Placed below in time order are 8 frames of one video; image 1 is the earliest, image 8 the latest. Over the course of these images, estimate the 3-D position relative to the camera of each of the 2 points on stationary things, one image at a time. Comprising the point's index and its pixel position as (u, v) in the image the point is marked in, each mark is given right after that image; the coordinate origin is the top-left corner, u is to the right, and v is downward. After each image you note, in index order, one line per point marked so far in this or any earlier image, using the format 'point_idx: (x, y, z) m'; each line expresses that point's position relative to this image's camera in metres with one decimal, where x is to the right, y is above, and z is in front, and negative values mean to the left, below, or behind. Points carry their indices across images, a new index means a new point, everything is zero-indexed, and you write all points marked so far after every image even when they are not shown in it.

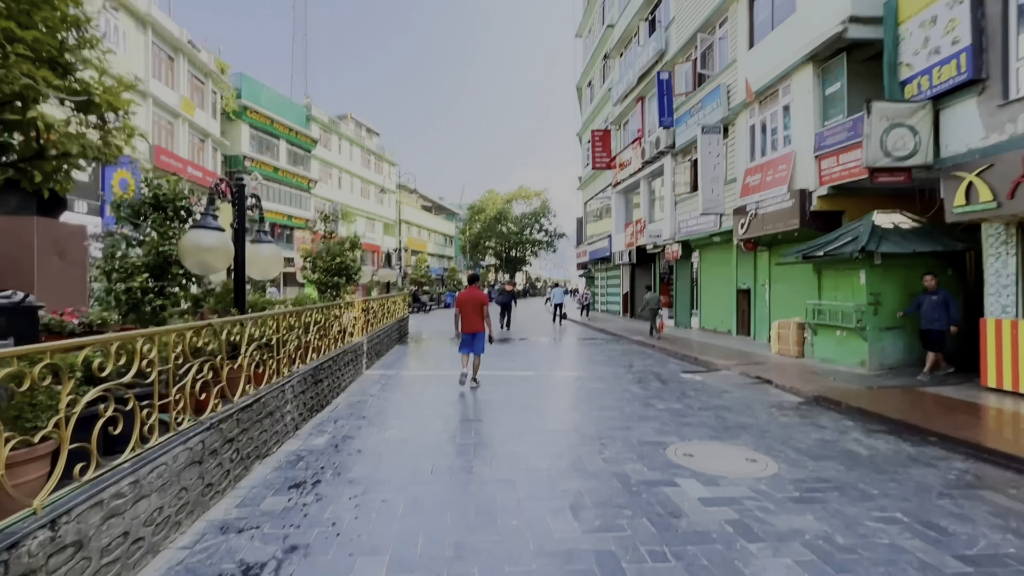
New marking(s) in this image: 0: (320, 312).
0: (-2.4, -0.3, +5.9) m
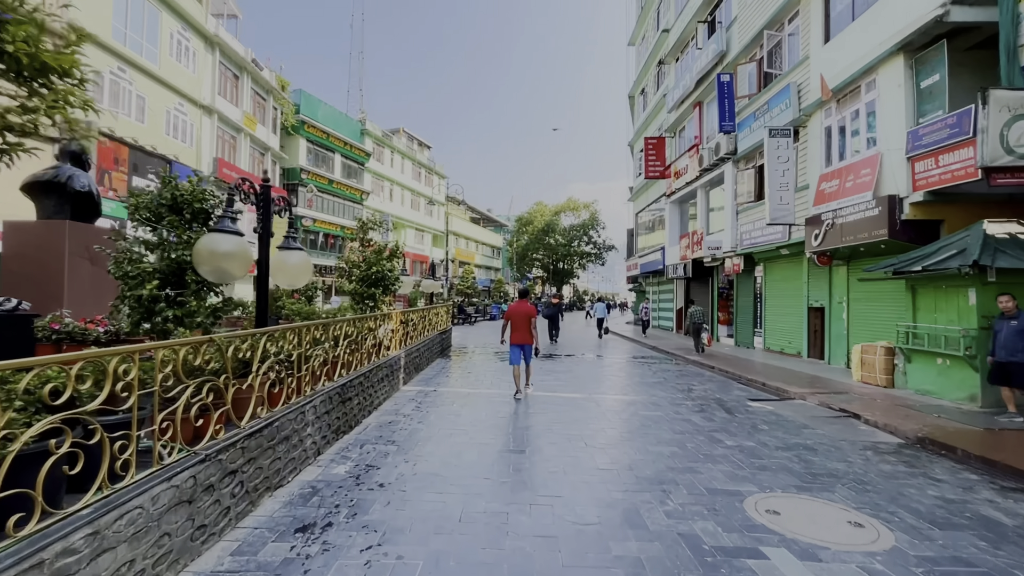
0: (-1.9, -0.4, +5.5) m
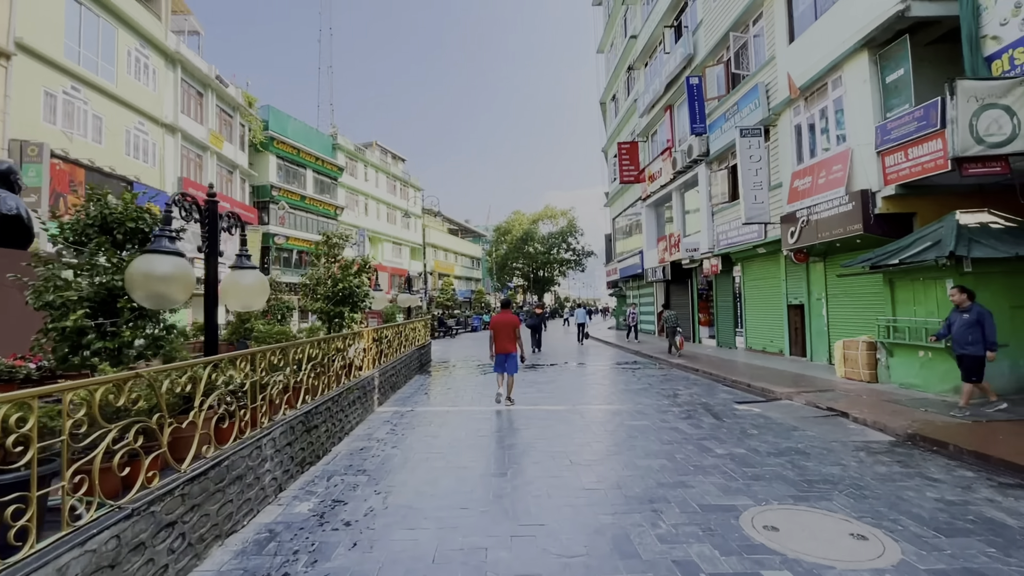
0: (-2.1, -0.6, +5.2) m
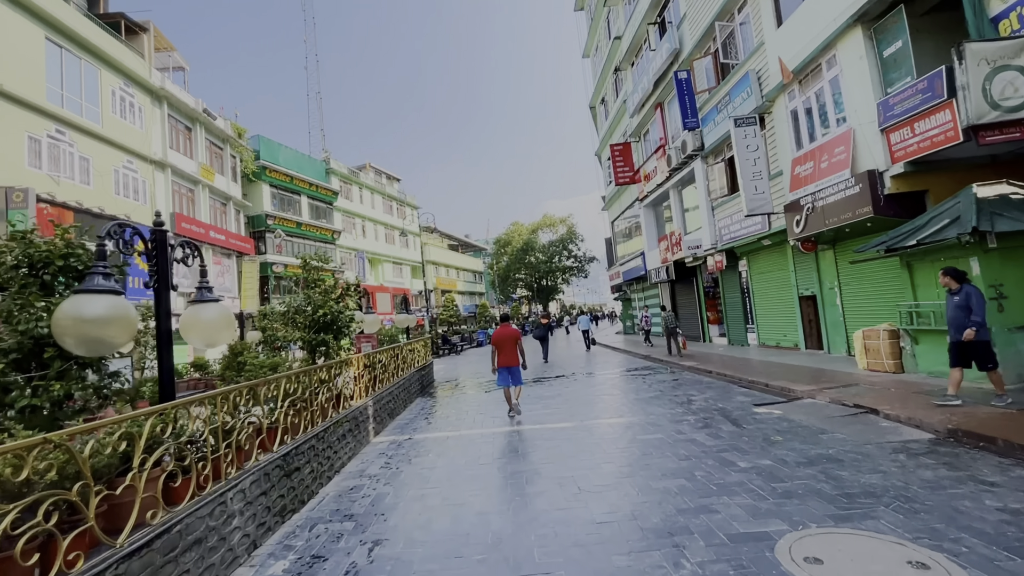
0: (-2.2, -0.9, +4.8) m
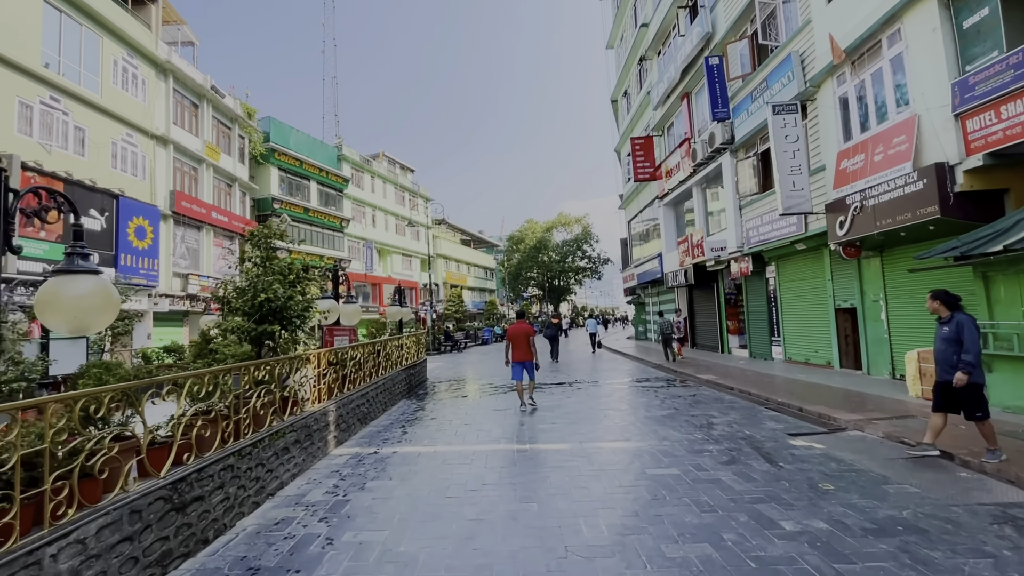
0: (-2.3, -0.7, +3.8) m
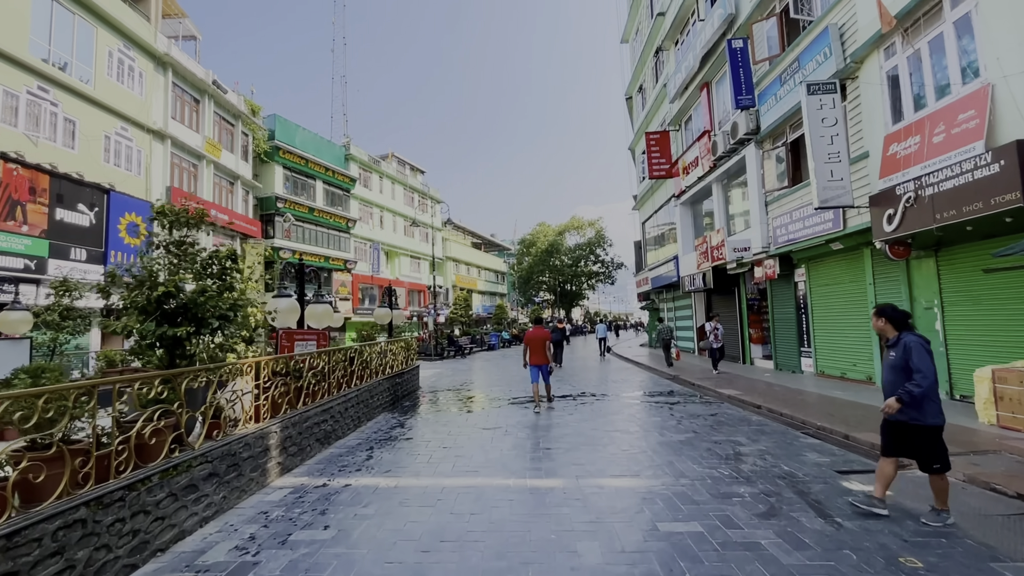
0: (-2.6, -0.6, +2.7) m
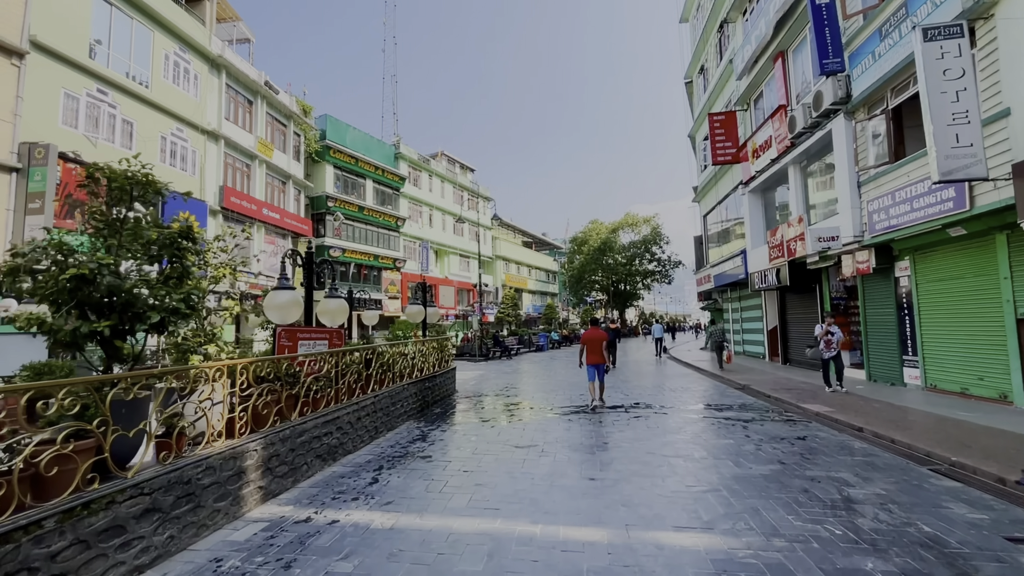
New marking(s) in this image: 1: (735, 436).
0: (-2.6, -0.5, +1.9) m
1: (+3.0, -2.0, +6.4) m
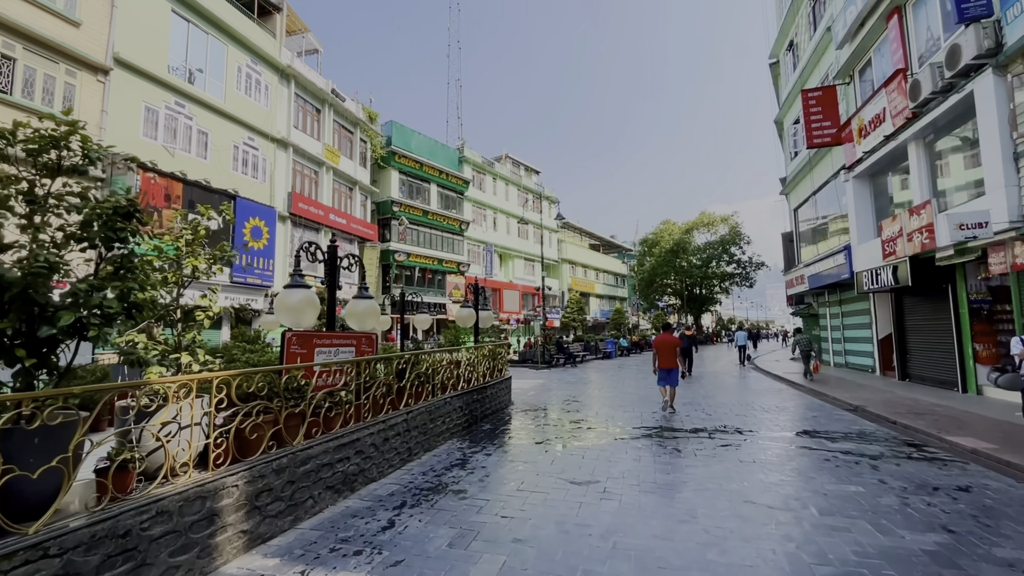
0: (-2.6, -0.5, +1.2) m
1: (+3.6, -1.9, +4.9) m
